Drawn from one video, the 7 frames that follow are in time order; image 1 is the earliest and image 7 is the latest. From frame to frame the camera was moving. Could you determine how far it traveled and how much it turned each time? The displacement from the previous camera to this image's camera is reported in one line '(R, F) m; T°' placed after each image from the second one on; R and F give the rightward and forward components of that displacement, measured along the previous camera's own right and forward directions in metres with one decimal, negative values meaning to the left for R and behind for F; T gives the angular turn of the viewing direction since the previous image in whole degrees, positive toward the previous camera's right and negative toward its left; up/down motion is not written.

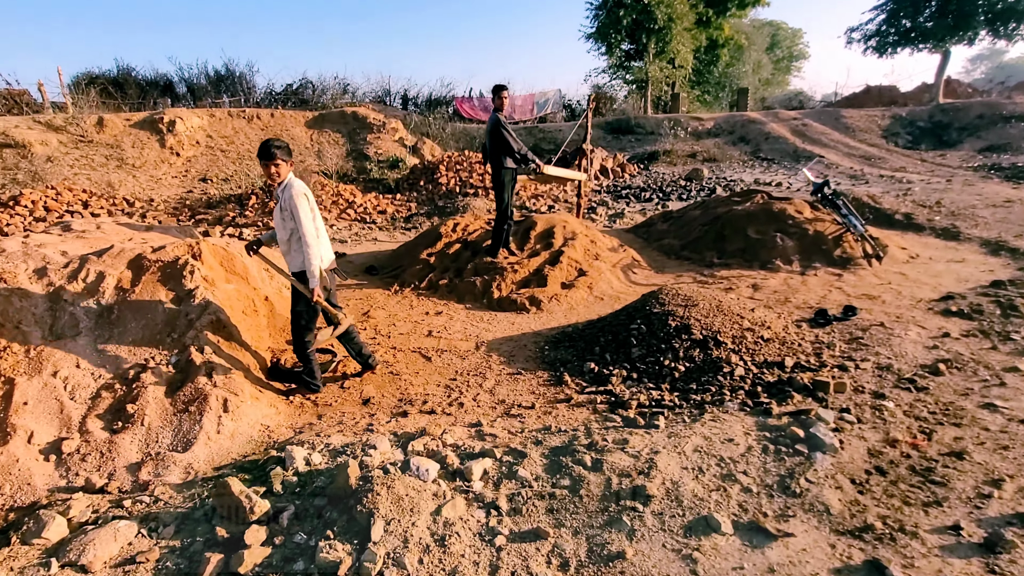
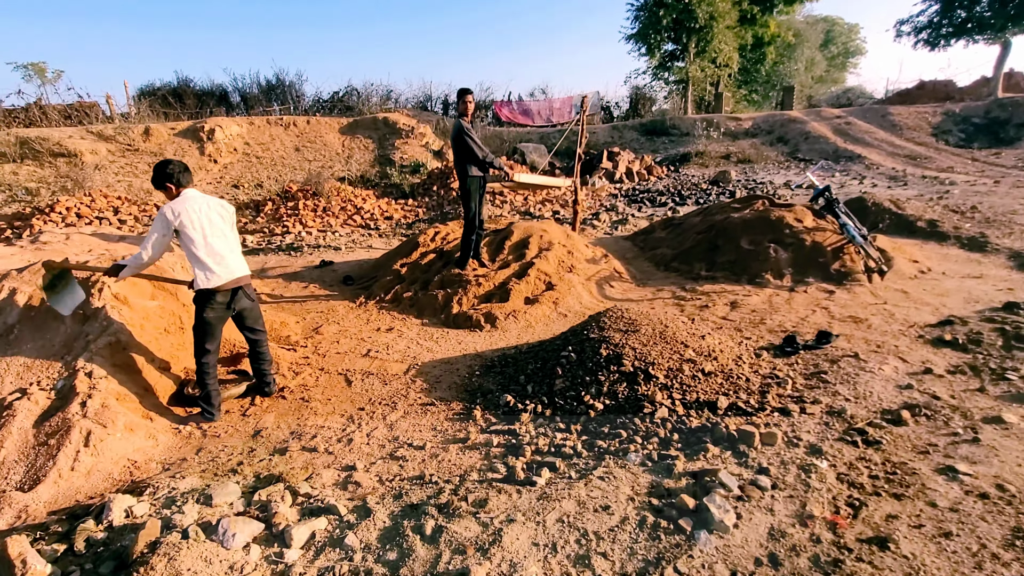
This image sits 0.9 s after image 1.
(+0.9, +0.5) m; -5°
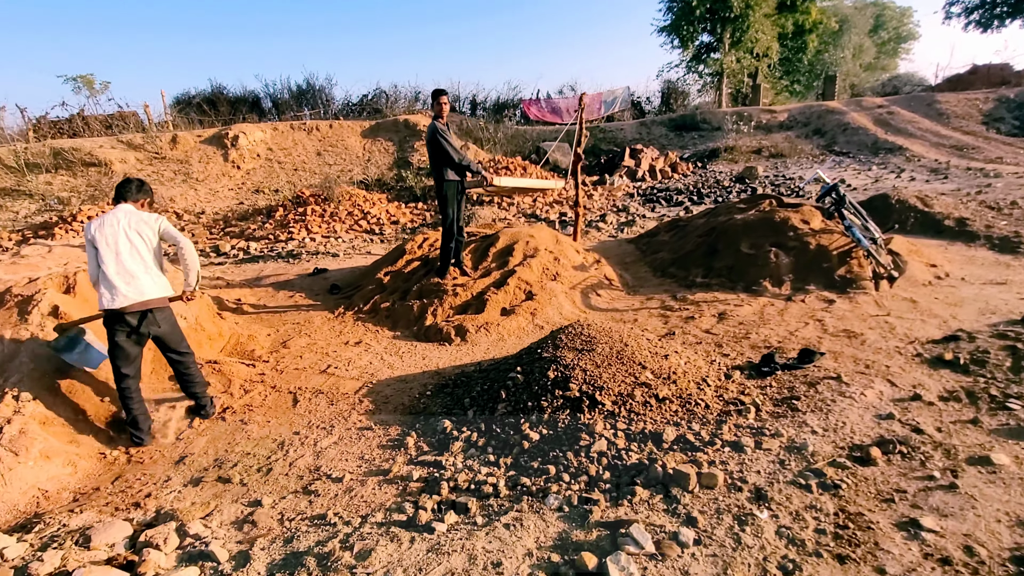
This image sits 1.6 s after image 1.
(+0.6, +0.3) m; -4°
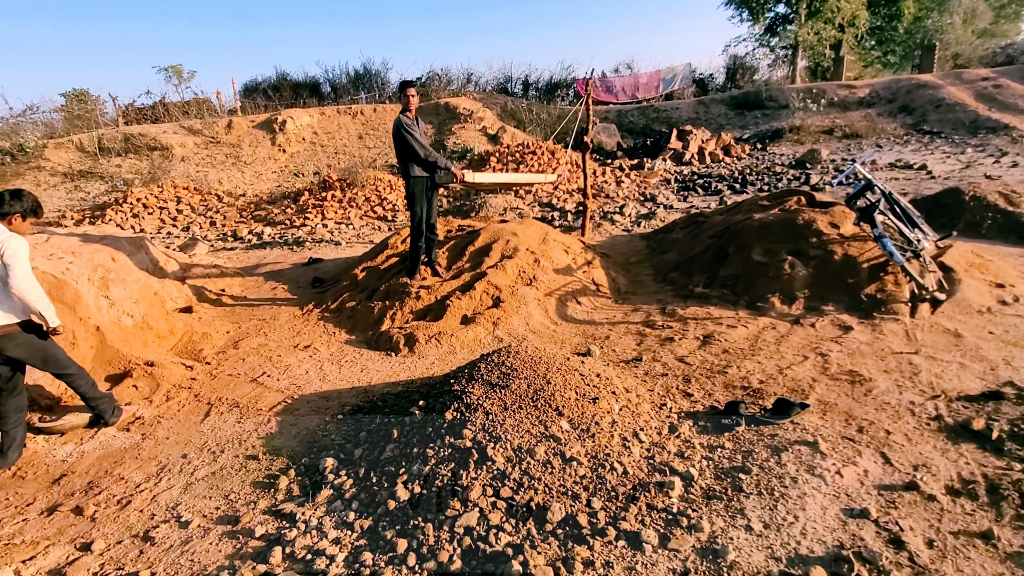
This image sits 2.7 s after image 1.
(+0.8, +0.7) m; -7°
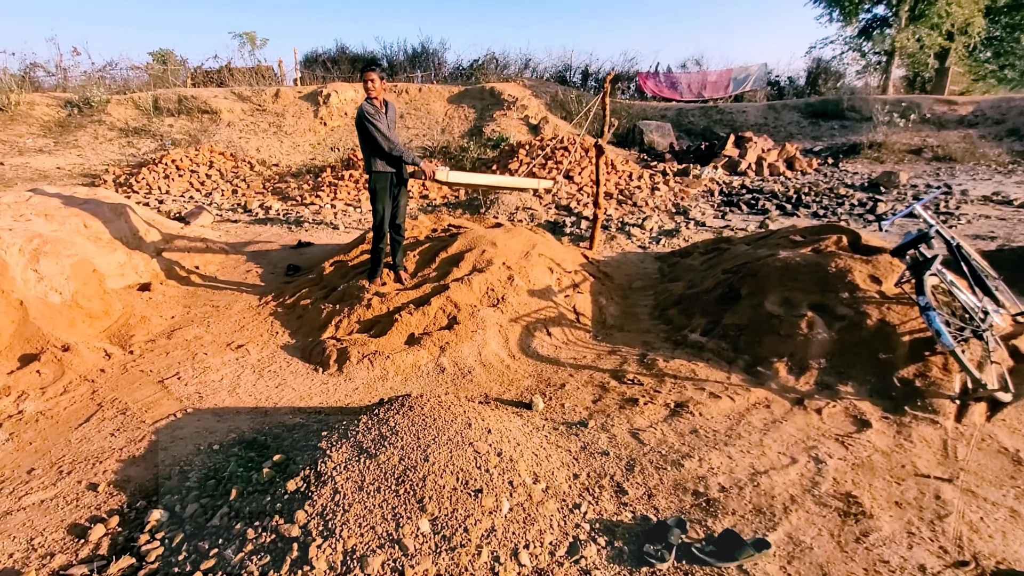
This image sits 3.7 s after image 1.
(+0.6, +0.7) m; -6°
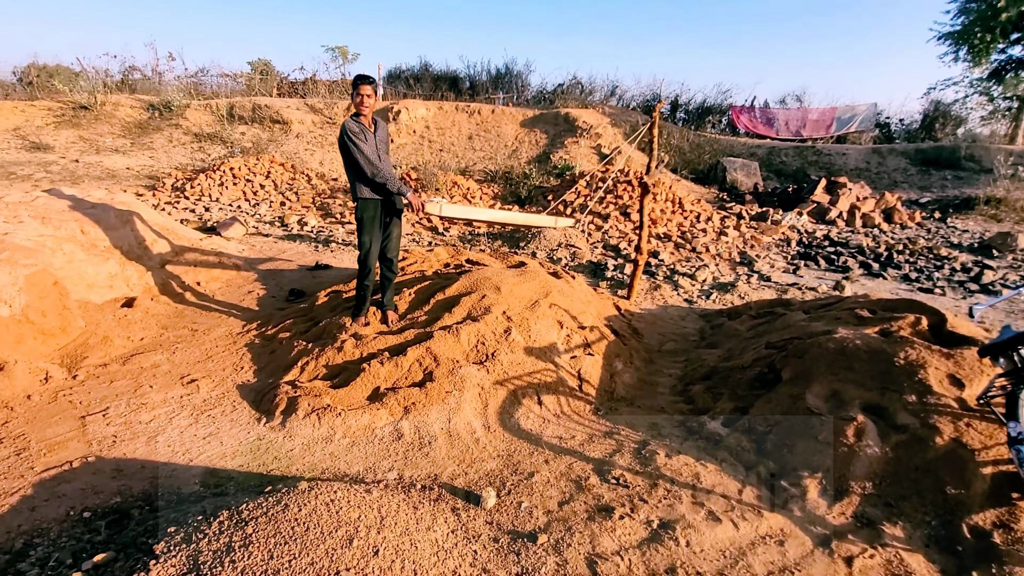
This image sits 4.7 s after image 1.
(+0.4, +0.6) m; -7°
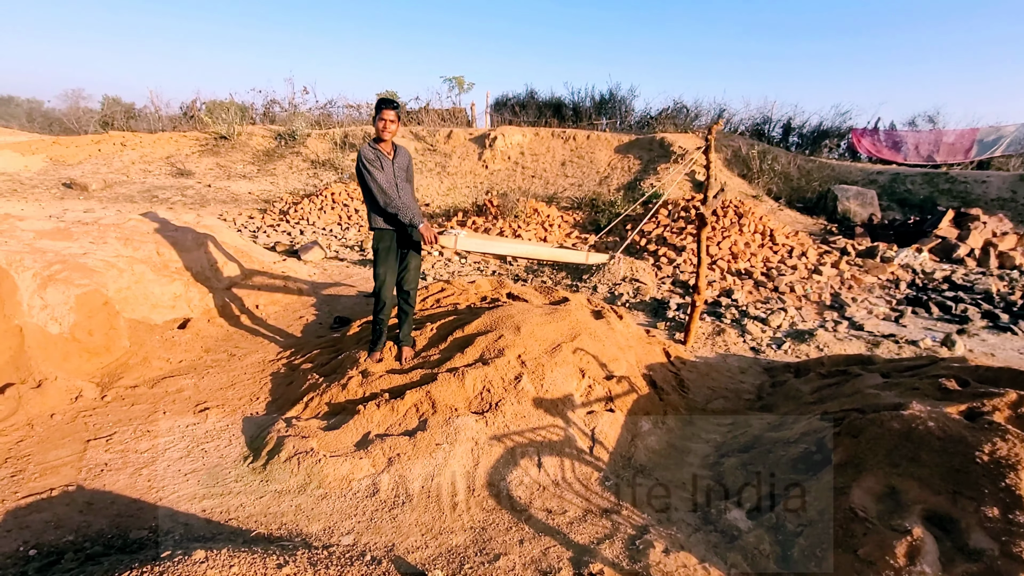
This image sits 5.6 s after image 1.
(+0.5, +0.4) m; -10°
